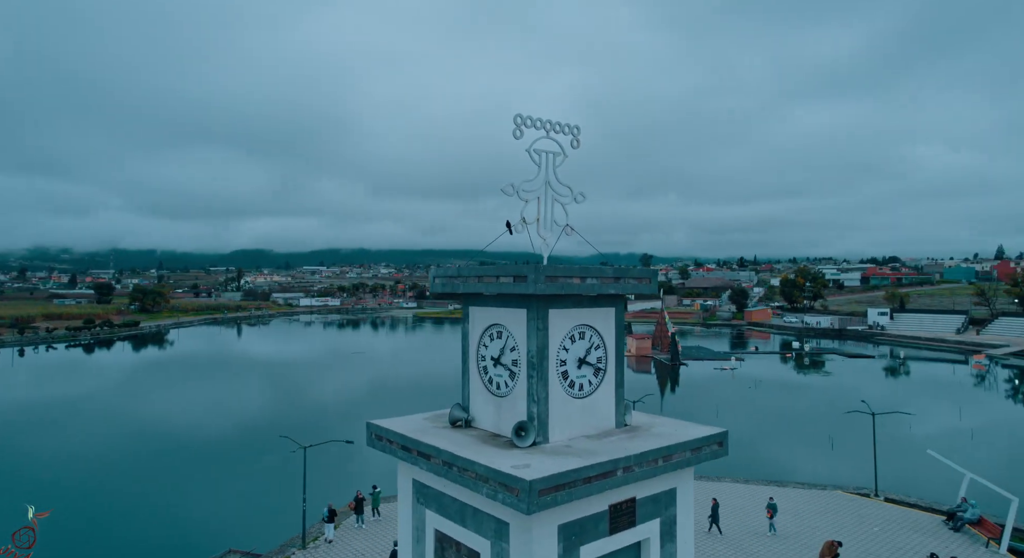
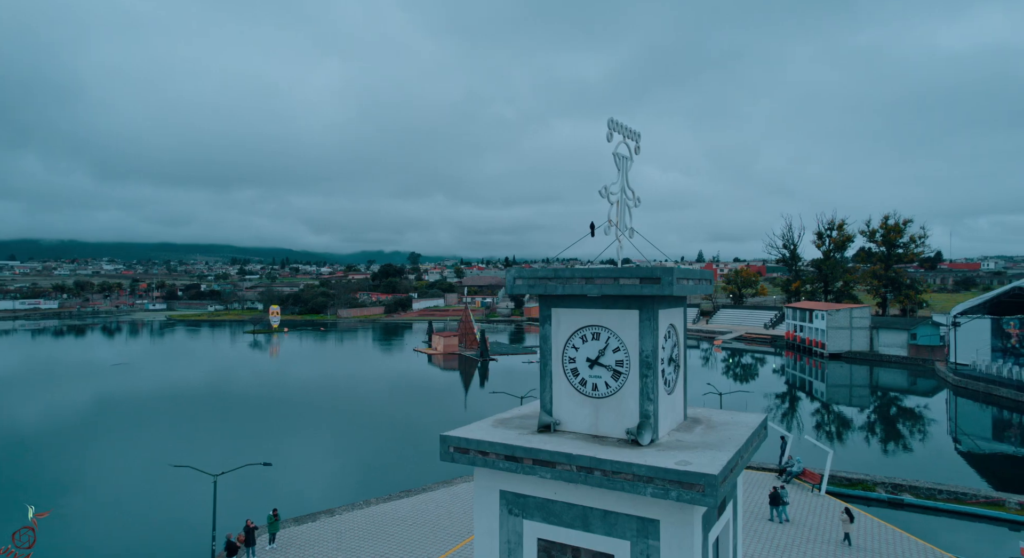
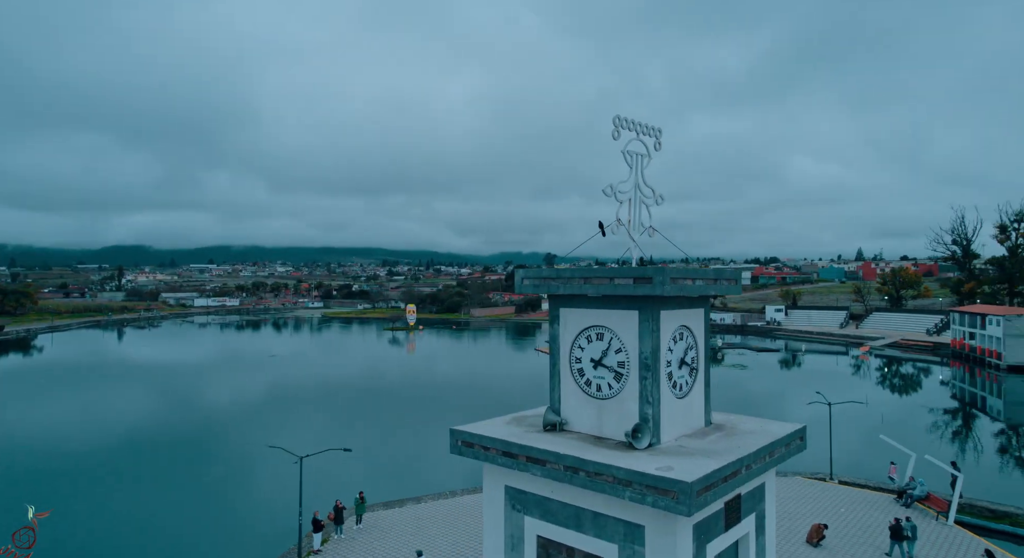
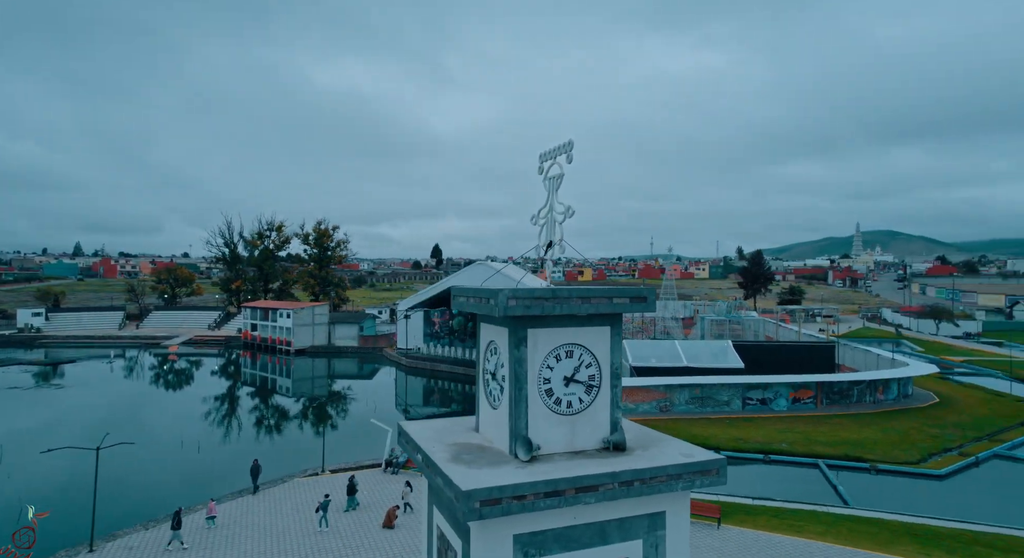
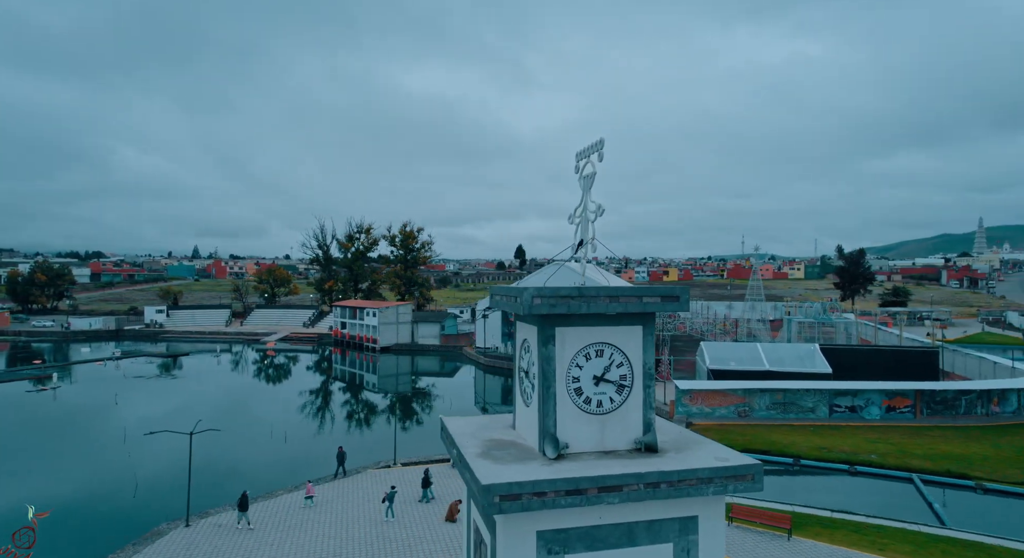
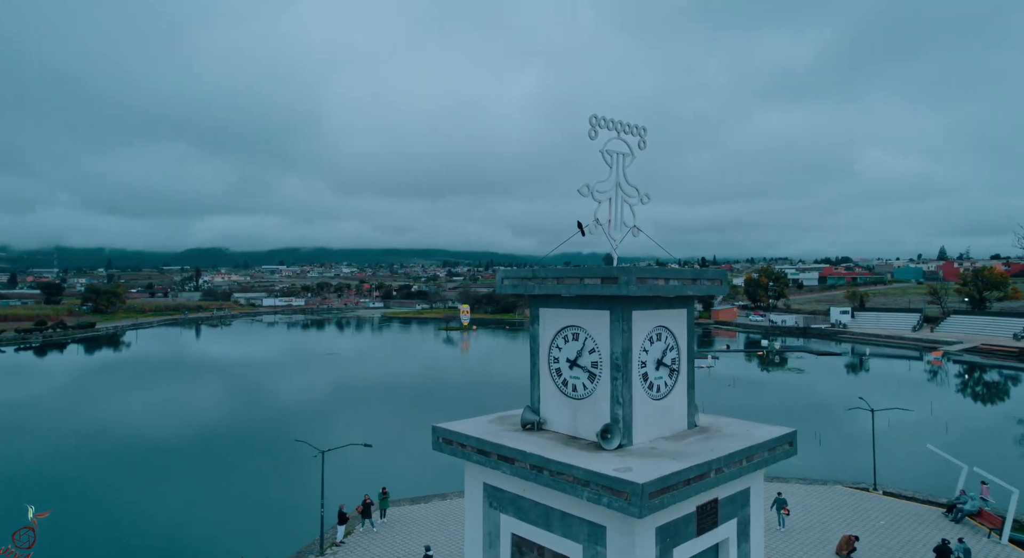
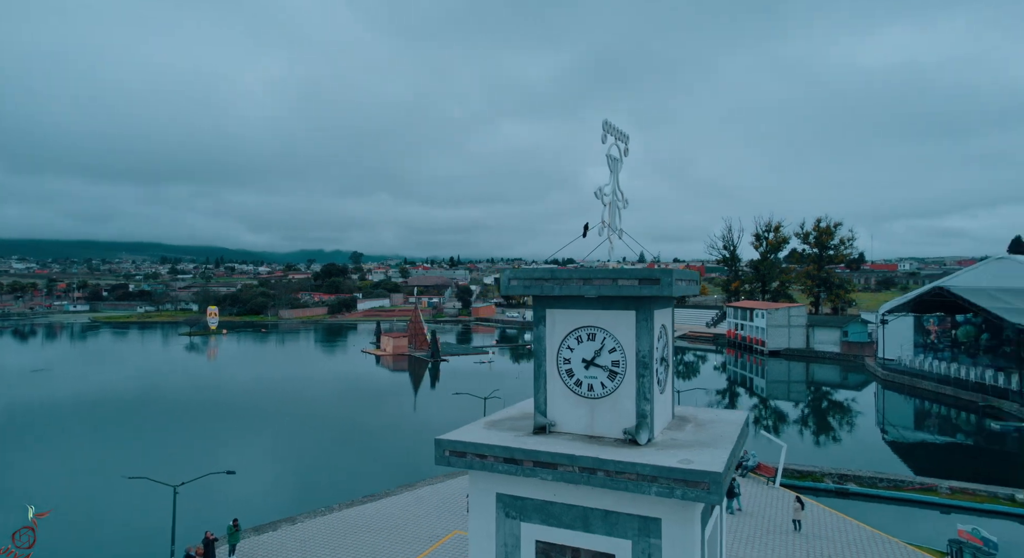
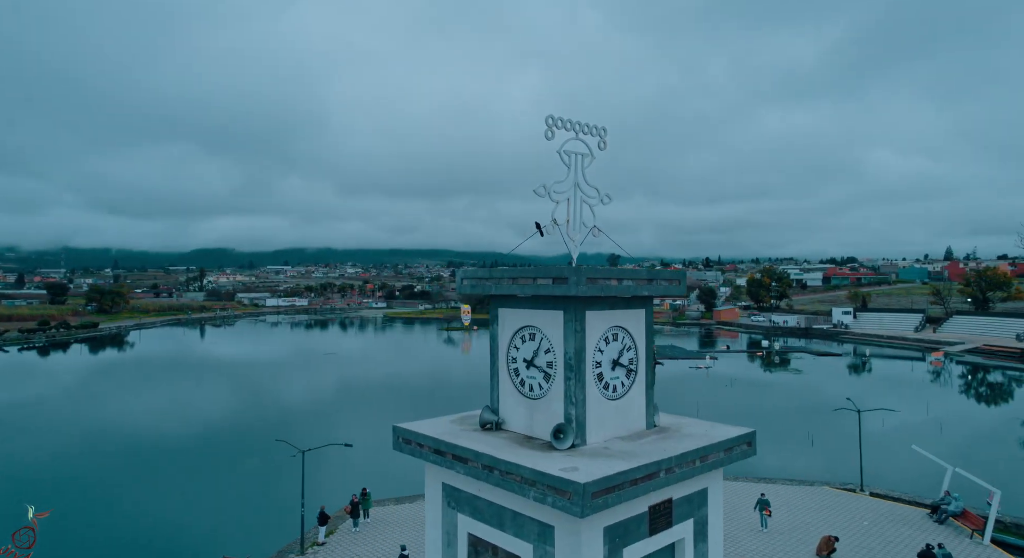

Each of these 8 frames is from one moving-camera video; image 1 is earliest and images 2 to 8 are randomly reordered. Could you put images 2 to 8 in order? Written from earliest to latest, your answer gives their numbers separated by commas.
8, 6, 3, 2, 7, 5, 4
